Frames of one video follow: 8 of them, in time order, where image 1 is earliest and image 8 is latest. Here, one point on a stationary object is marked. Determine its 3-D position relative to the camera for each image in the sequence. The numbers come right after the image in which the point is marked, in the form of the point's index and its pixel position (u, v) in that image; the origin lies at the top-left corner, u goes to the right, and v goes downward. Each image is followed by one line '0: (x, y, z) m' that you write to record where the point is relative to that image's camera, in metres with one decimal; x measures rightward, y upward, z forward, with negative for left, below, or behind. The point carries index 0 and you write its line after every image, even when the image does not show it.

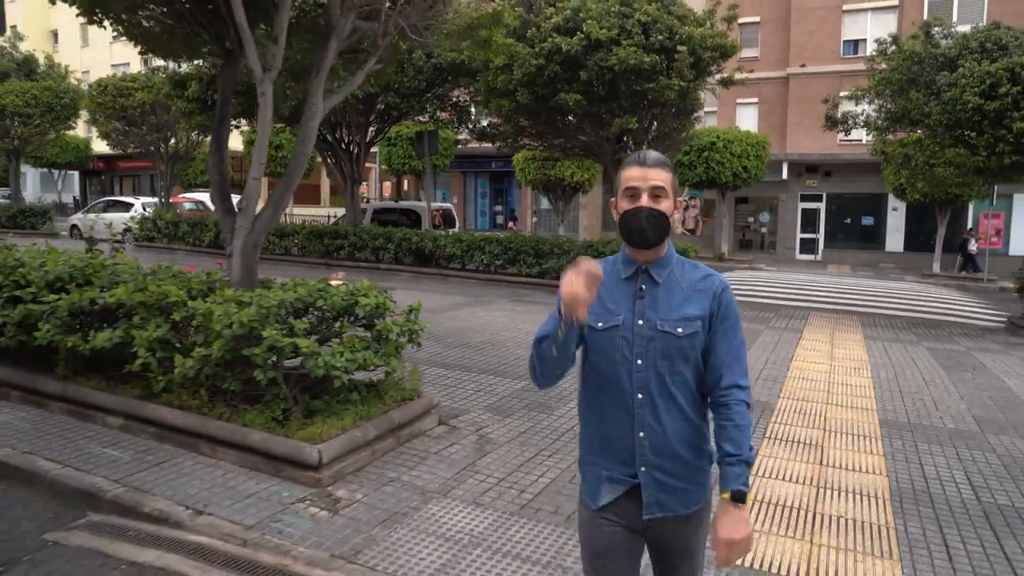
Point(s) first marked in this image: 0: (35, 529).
0: (-2.6, -1.3, +4.1) m
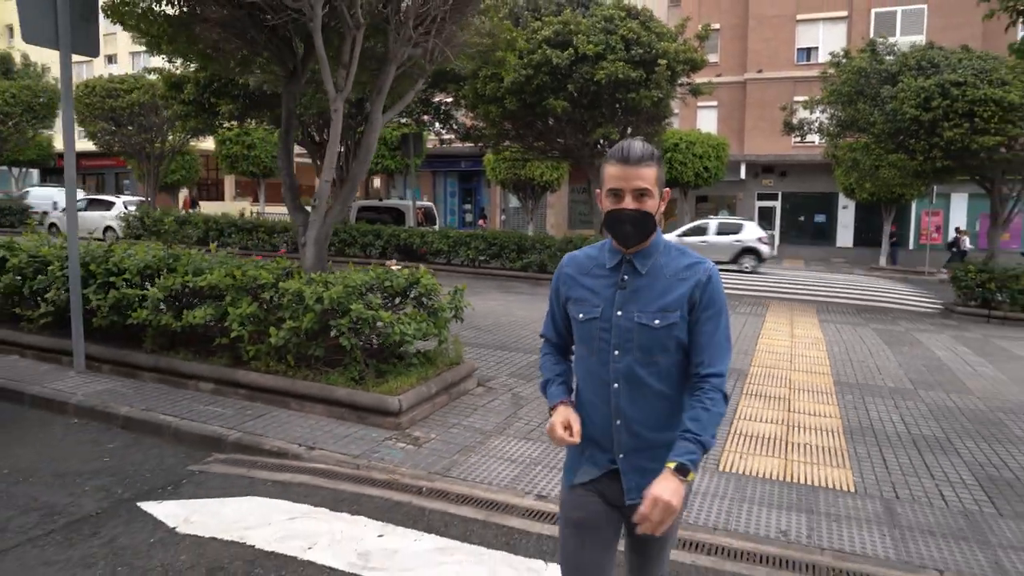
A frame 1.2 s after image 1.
0: (-2.3, -1.2, +5.2) m
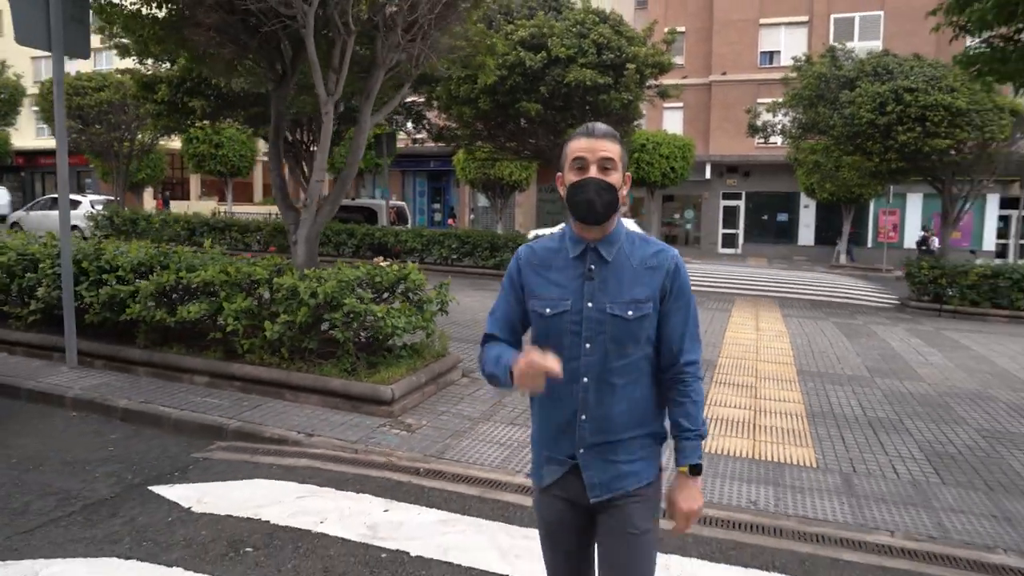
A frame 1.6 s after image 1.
0: (-2.4, -1.2, +5.4) m
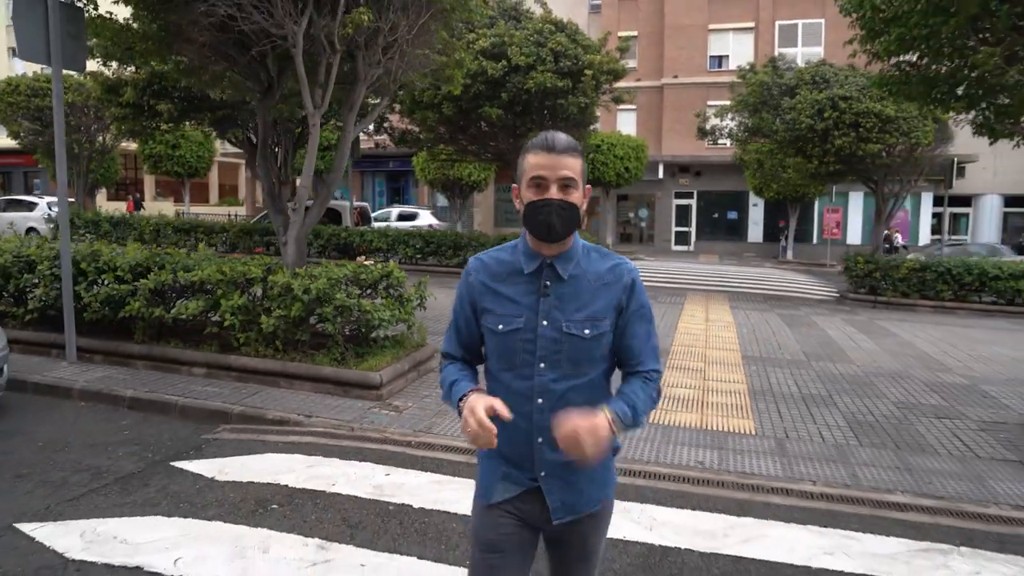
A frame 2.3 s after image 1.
0: (-2.5, -1.1, +6.0) m
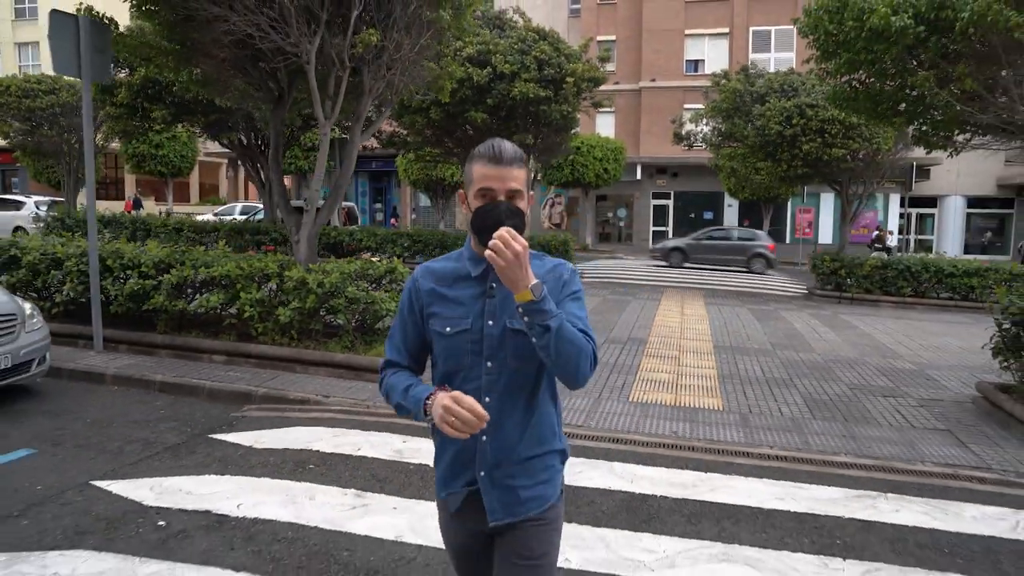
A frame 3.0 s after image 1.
0: (-2.5, -1.1, +6.7) m
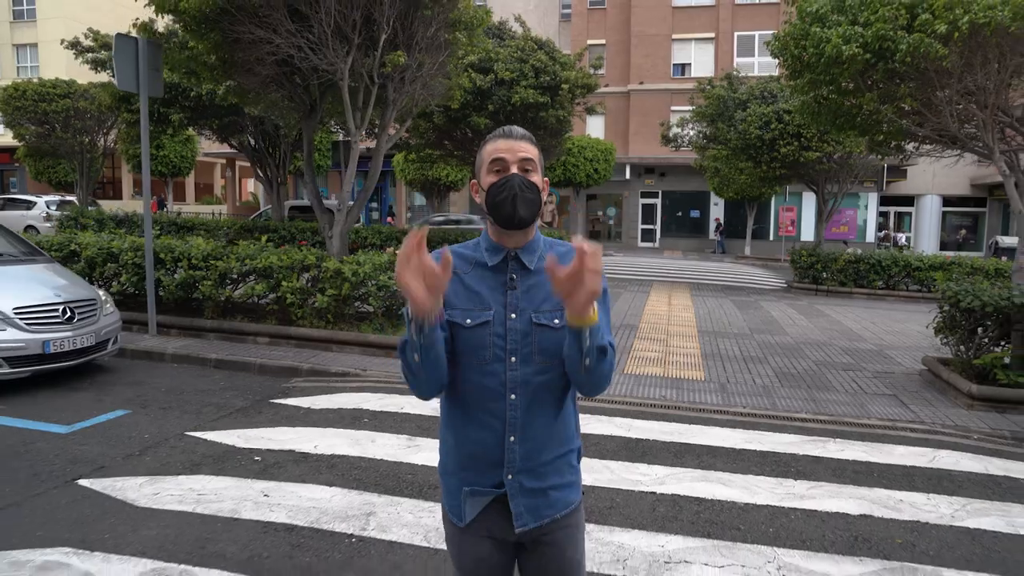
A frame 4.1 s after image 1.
0: (-2.4, -1.0, +7.7) m
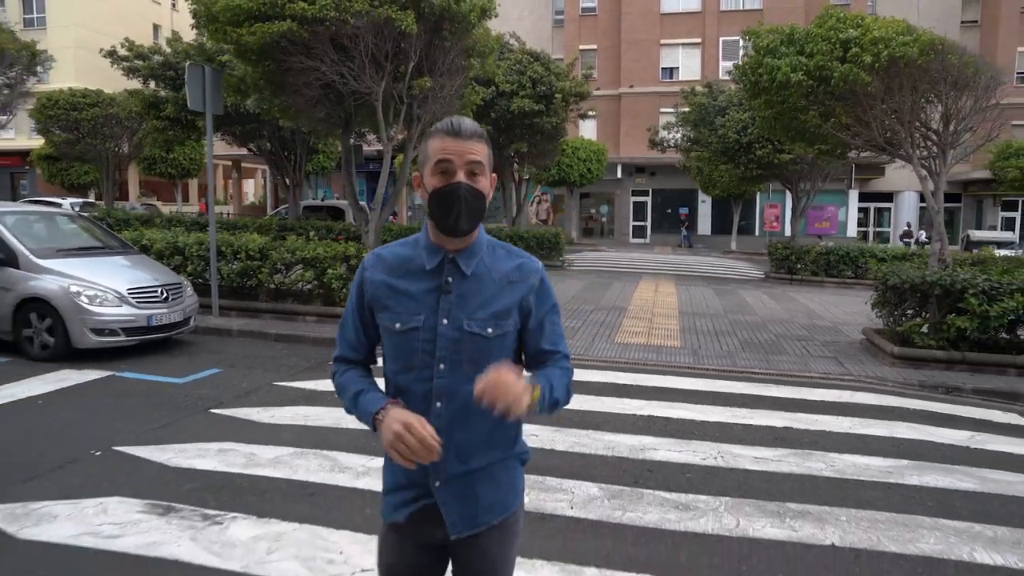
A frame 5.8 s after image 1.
0: (-2.3, -0.8, +9.4) m
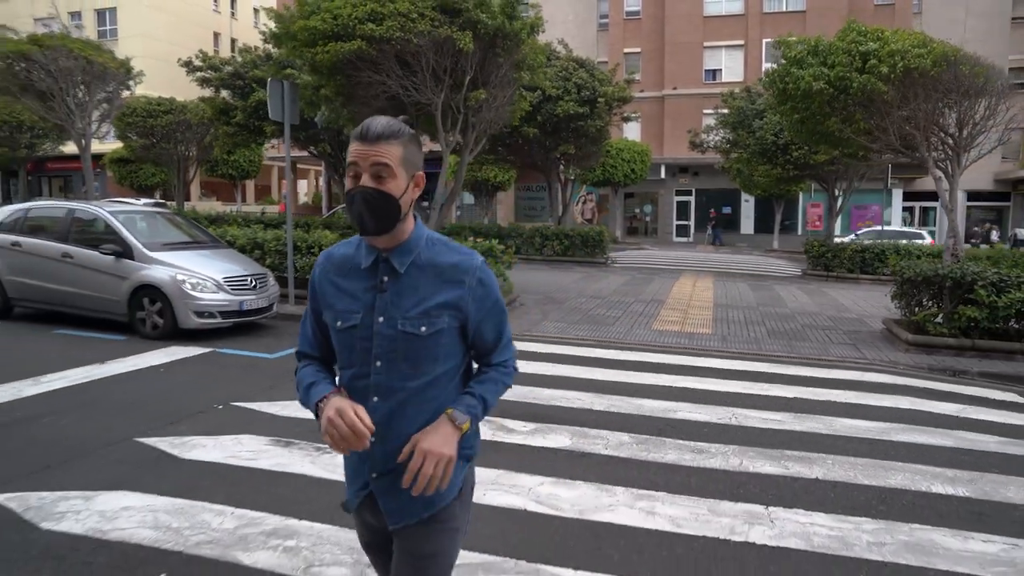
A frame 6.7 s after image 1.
0: (-1.7, -0.7, +10.6) m
